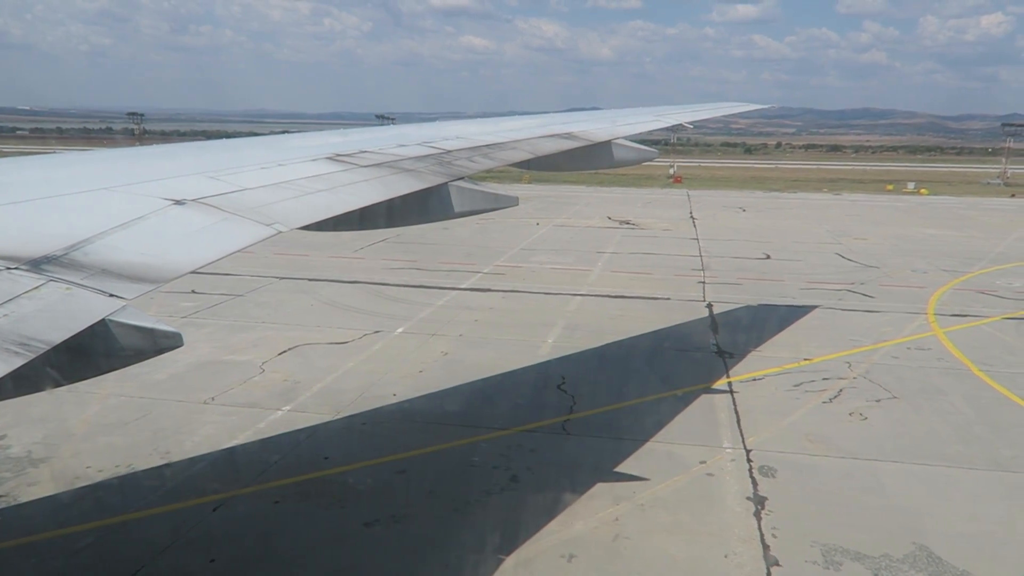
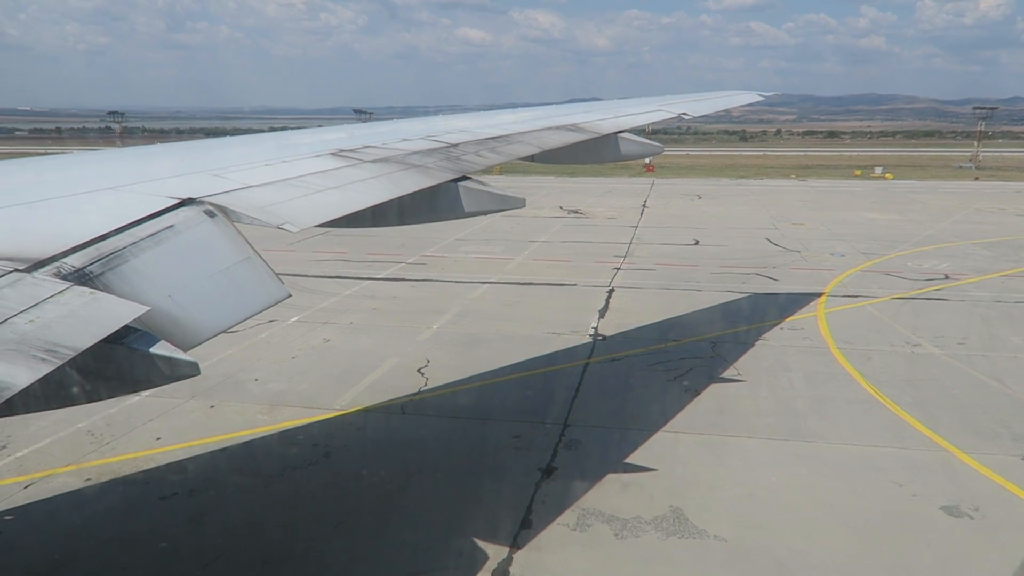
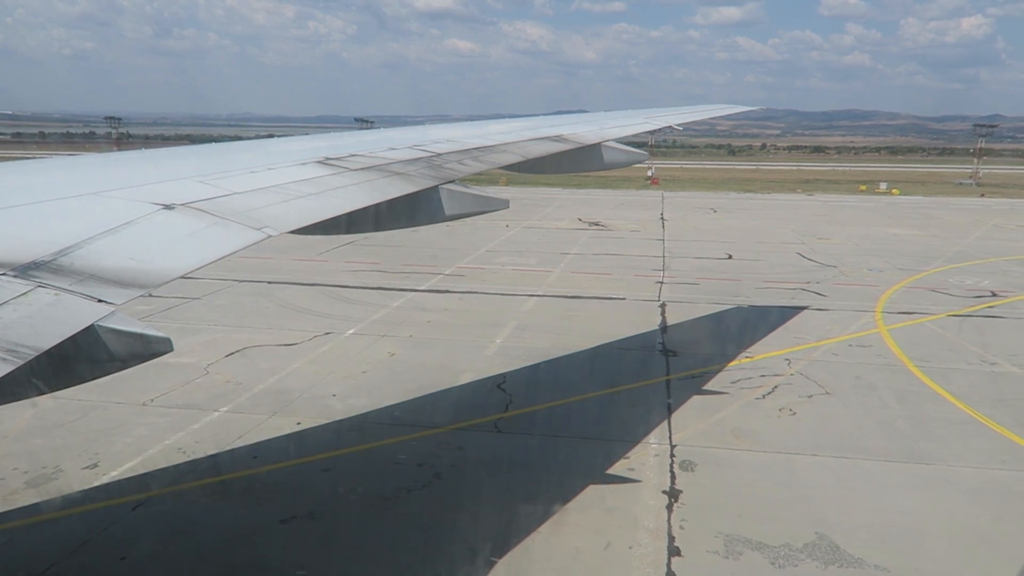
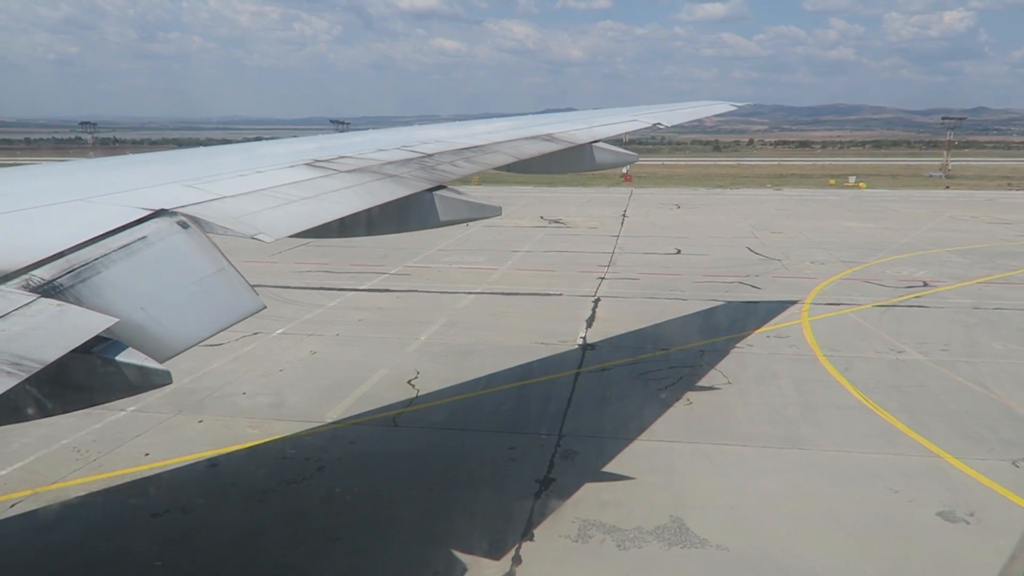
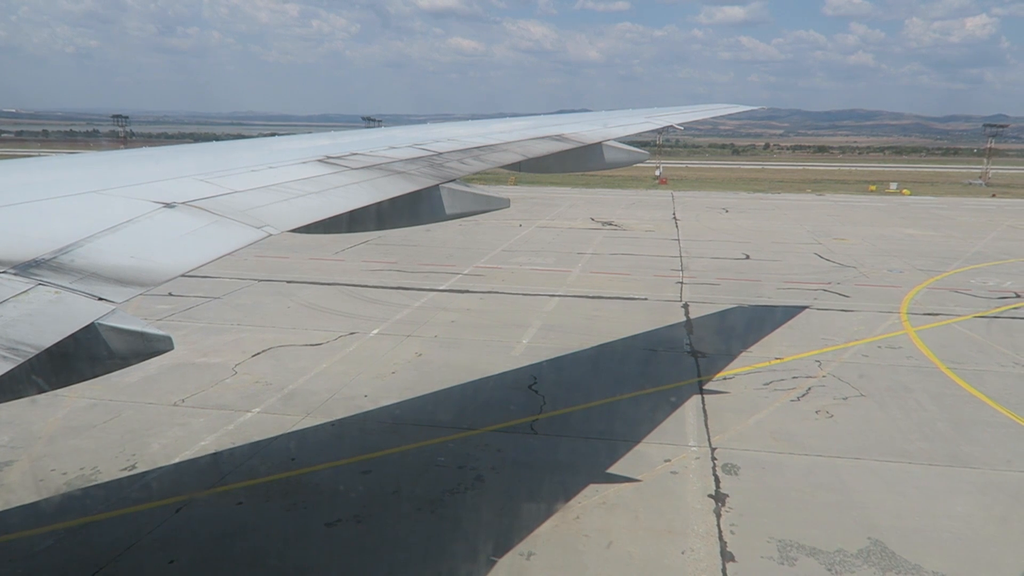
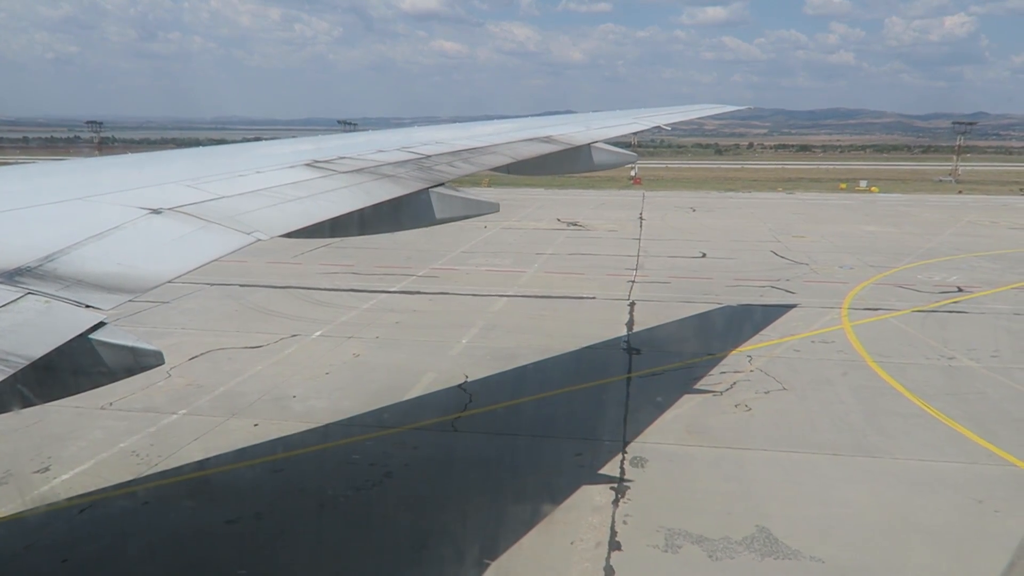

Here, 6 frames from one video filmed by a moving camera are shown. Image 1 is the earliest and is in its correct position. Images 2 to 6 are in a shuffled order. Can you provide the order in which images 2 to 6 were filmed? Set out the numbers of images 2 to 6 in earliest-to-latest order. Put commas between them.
5, 3, 6, 4, 2
